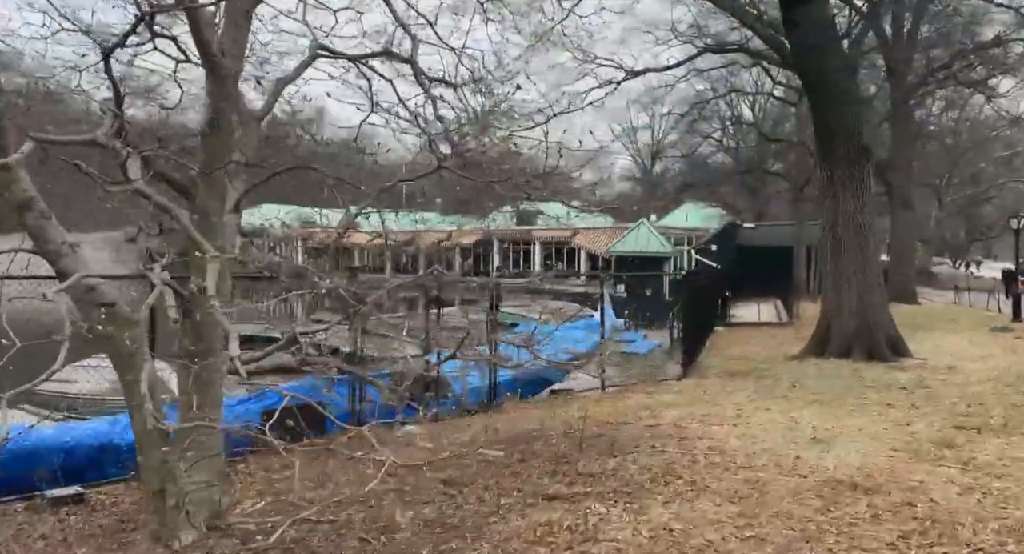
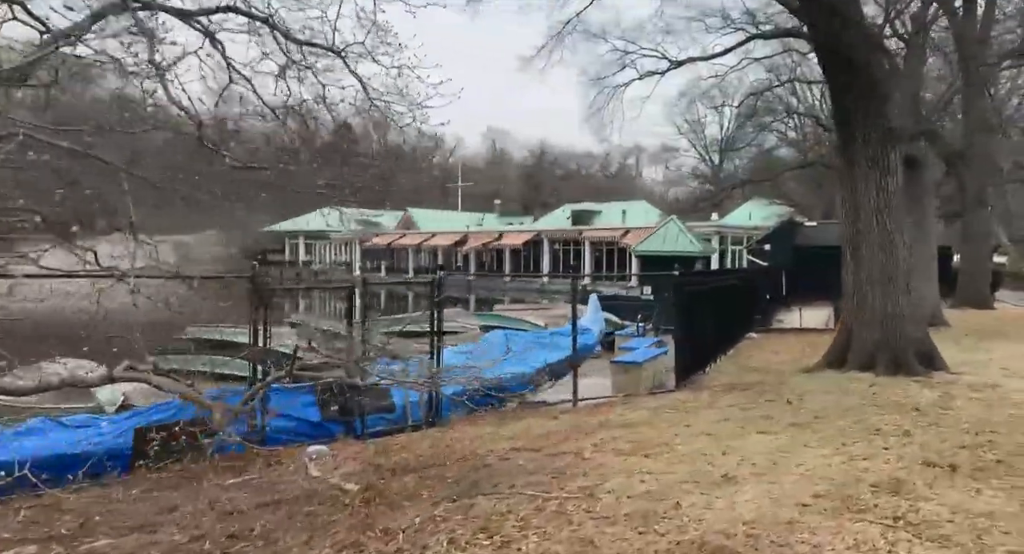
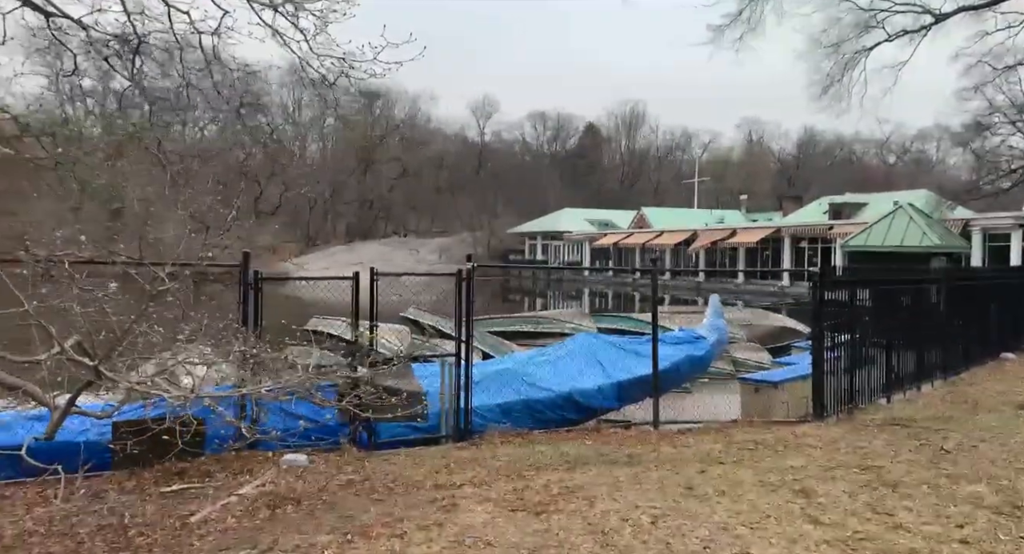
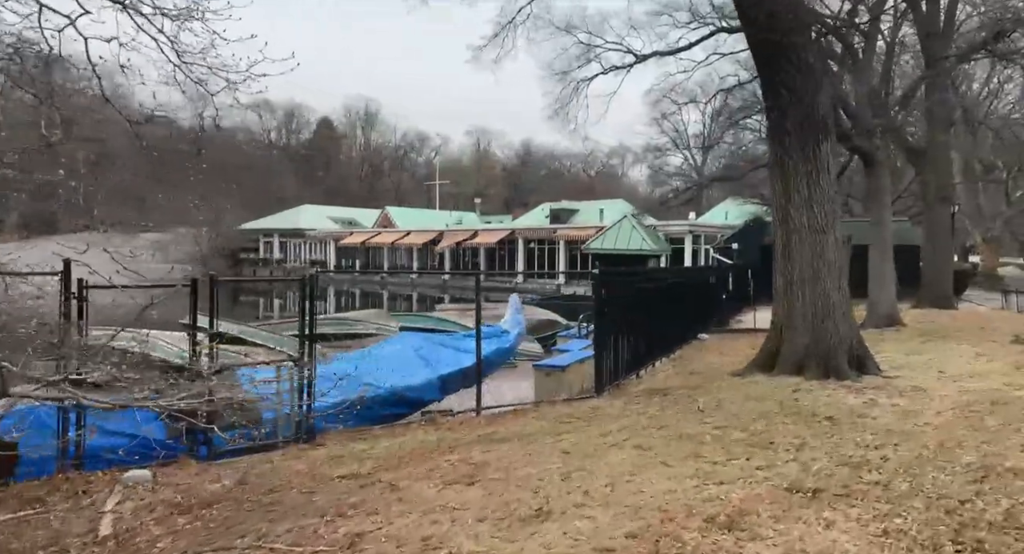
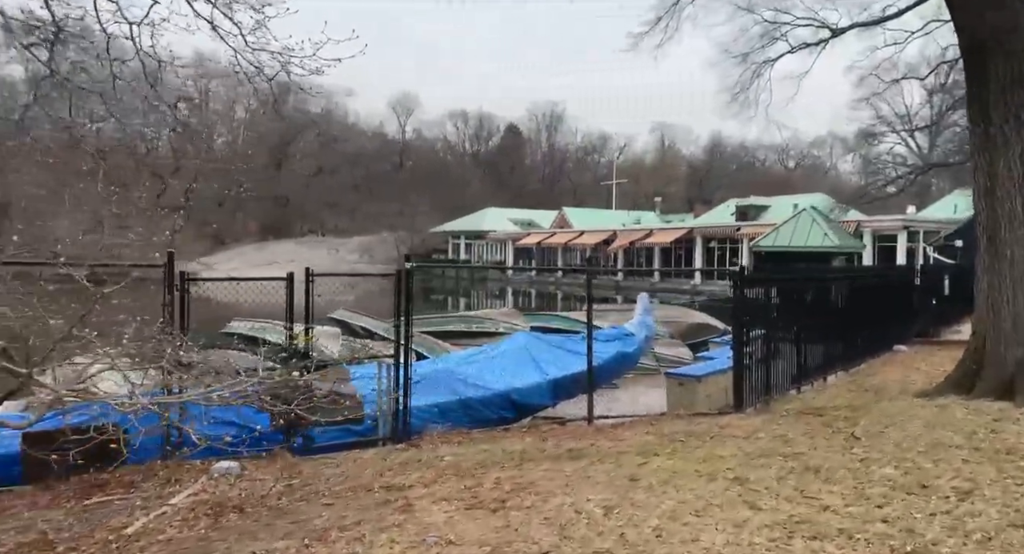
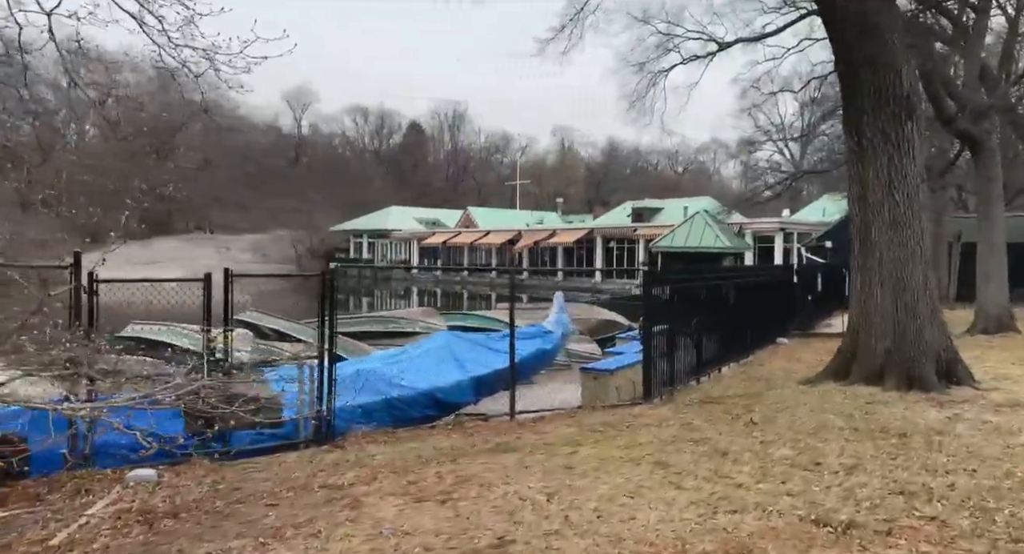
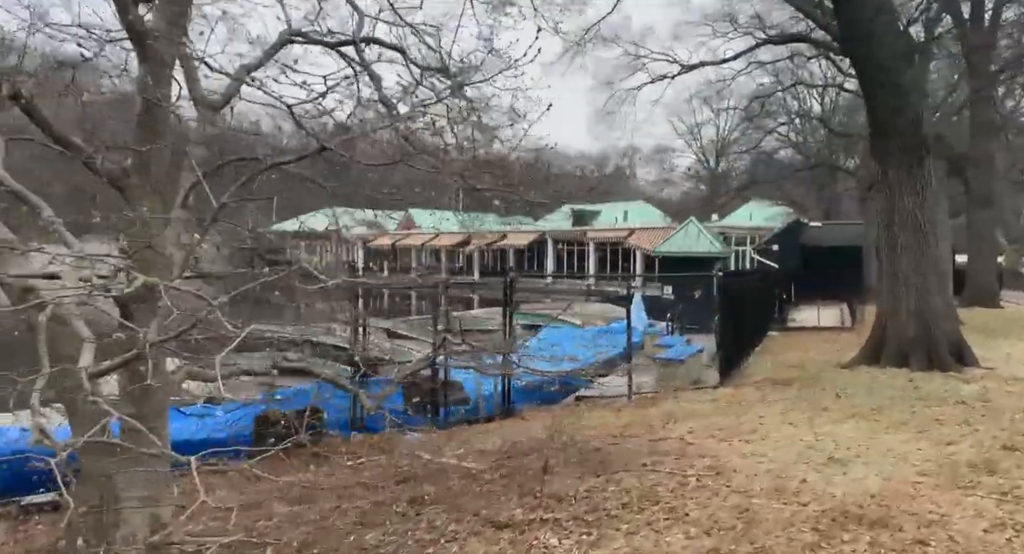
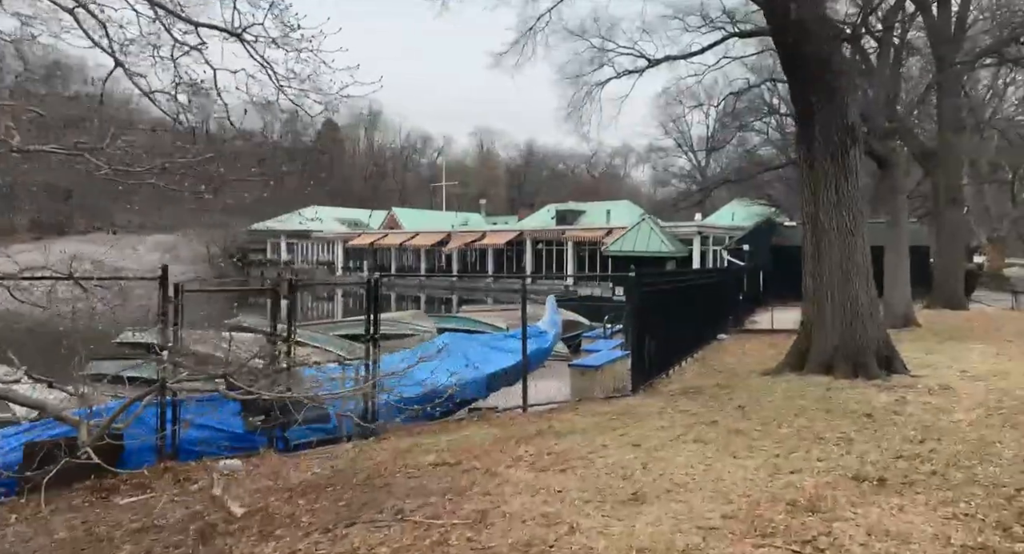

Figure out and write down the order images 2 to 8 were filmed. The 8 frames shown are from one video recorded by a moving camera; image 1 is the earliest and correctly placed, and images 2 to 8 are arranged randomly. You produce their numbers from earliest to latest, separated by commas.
7, 2, 8, 4, 6, 5, 3
